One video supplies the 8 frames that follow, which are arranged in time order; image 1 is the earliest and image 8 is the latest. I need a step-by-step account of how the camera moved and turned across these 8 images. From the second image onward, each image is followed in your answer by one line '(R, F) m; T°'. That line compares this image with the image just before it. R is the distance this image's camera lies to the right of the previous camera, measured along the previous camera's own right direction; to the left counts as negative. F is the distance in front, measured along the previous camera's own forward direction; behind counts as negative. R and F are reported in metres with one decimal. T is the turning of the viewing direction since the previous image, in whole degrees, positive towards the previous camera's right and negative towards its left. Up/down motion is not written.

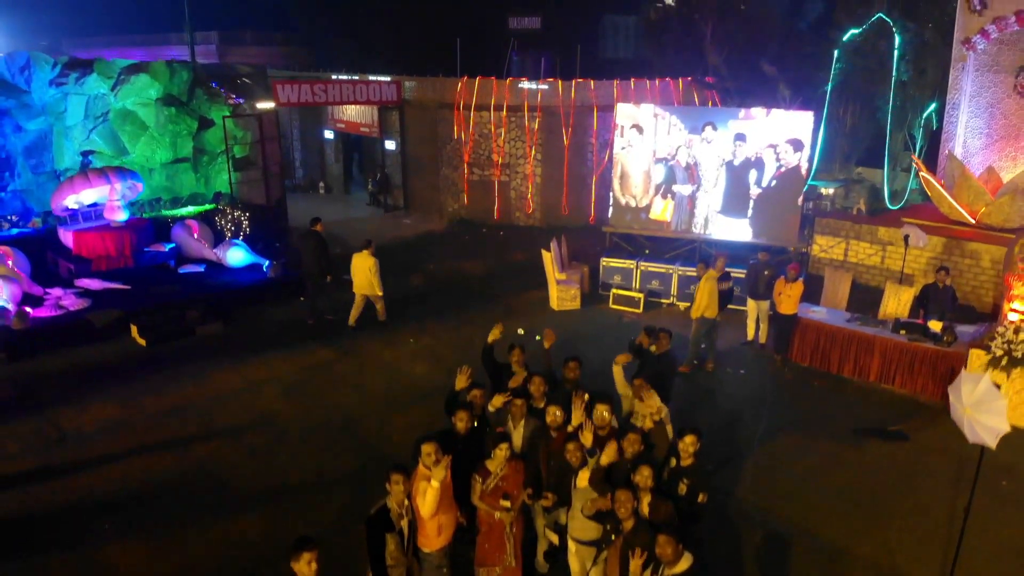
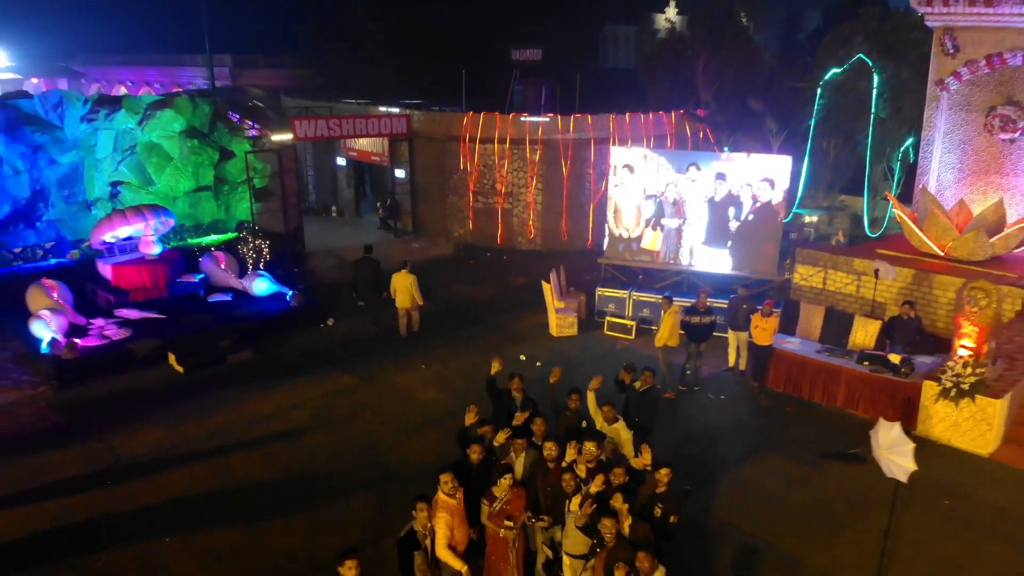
(0.0, -0.8) m; 0°
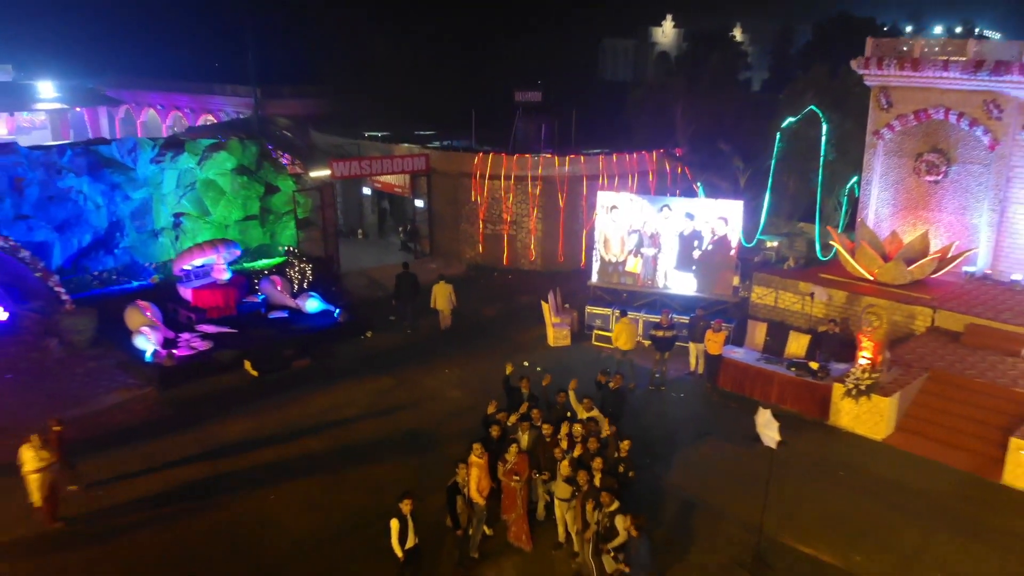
(-0.1, -2.4) m; 0°
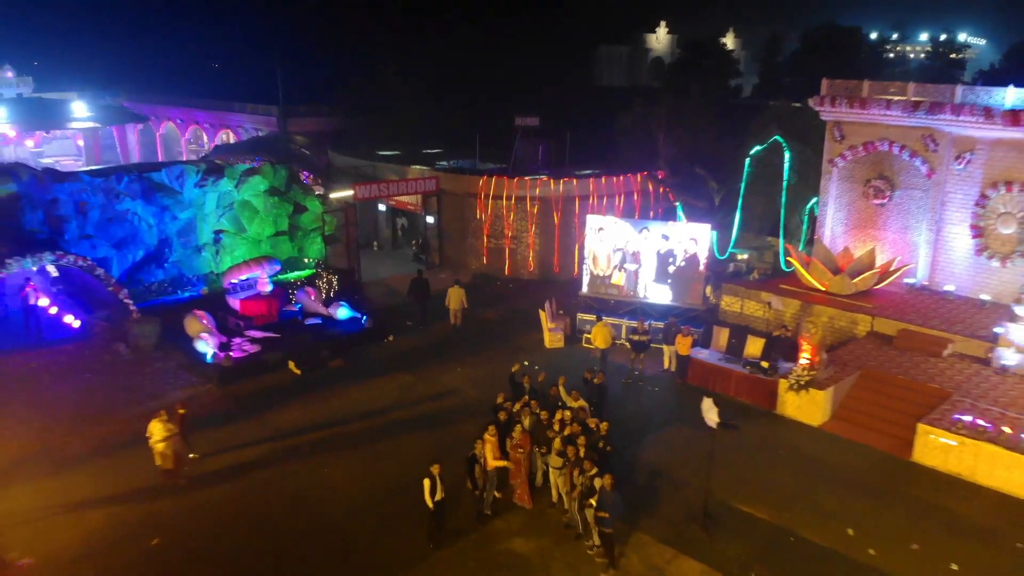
(-0.1, -2.2) m; 0°
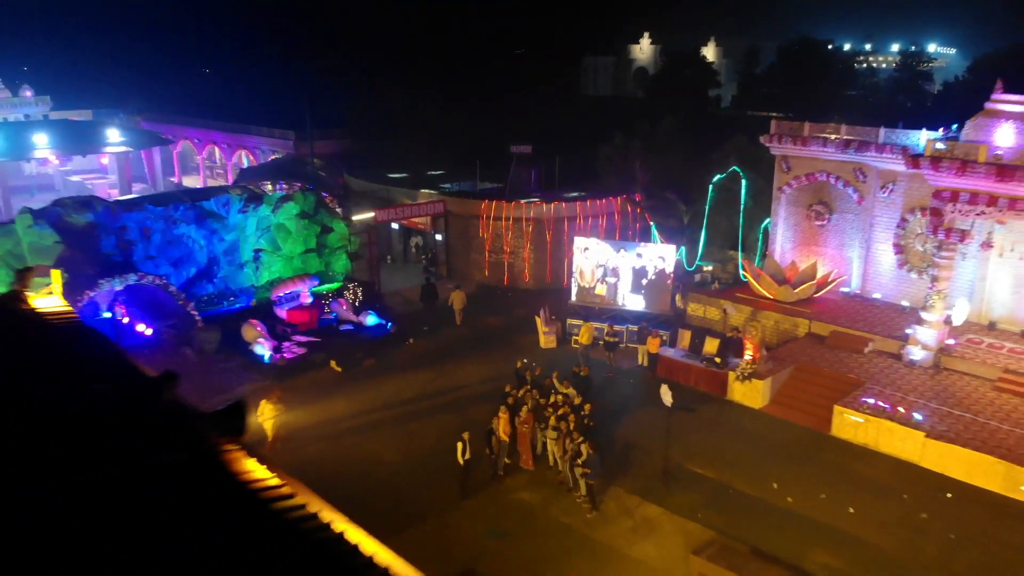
(-0.3, -3.1) m; +1°
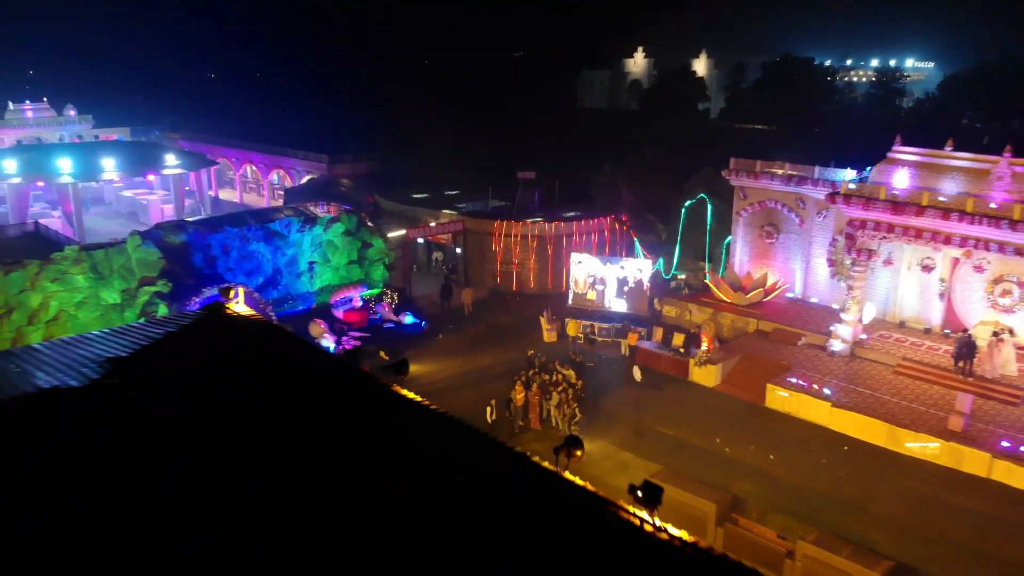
(-0.3, -4.7) m; 0°
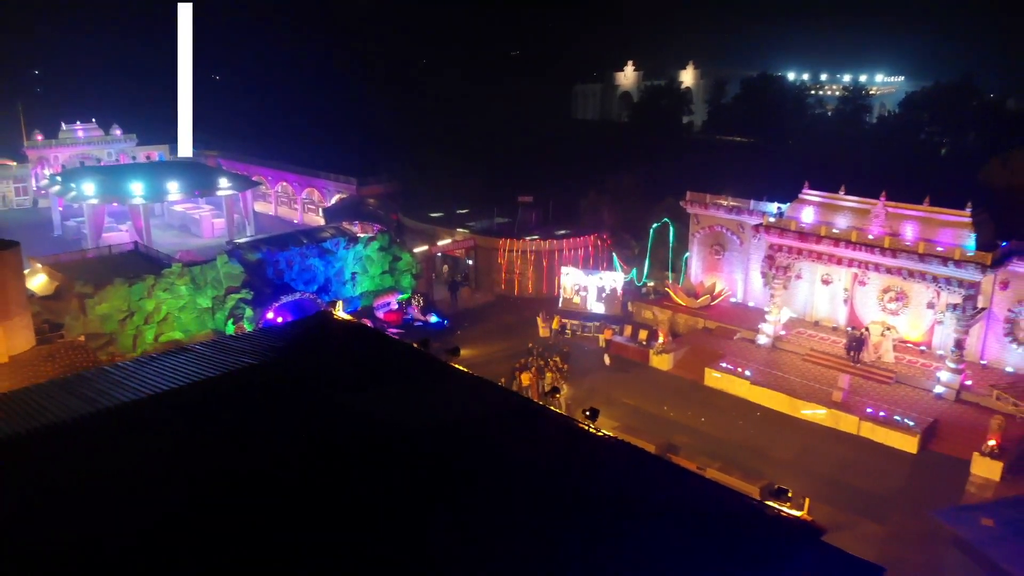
(-0.2, -6.7) m; 0°
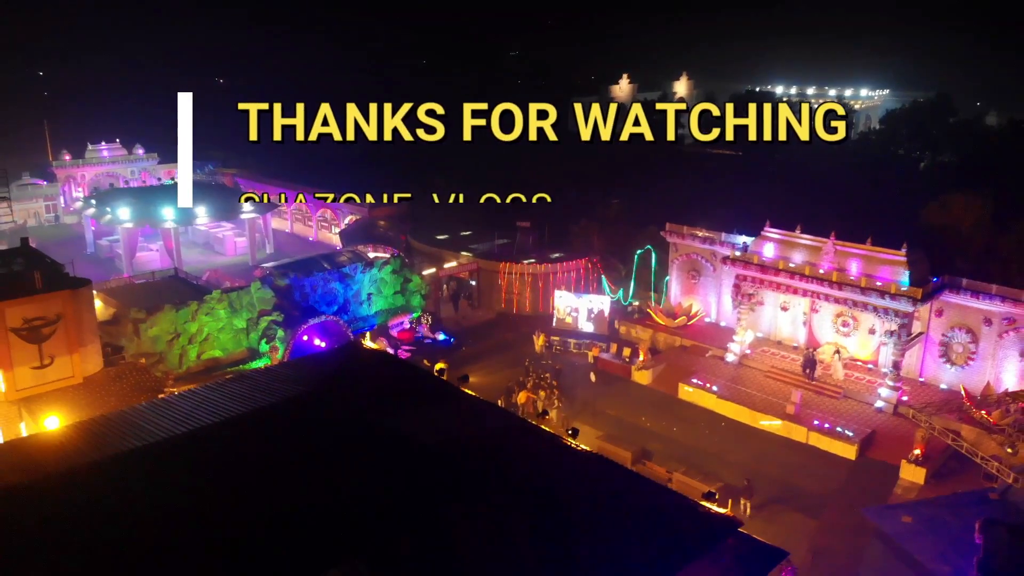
(0.0, -3.9) m; 0°
